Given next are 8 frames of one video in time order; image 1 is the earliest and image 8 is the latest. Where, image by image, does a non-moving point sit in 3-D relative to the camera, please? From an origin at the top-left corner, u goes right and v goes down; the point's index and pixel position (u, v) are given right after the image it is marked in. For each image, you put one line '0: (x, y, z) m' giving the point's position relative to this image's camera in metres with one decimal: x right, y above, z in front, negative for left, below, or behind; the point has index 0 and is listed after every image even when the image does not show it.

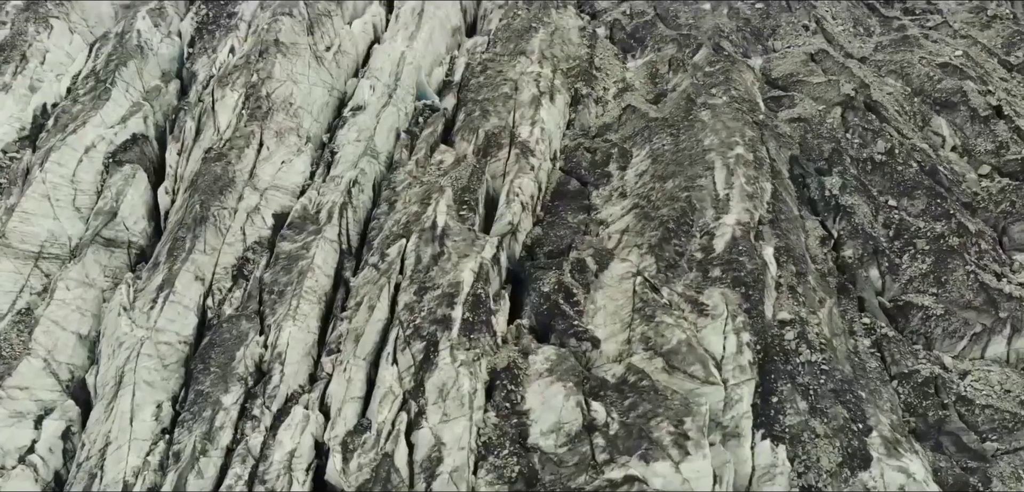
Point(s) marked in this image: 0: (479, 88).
0: (-0.3, +1.4, +8.4) m
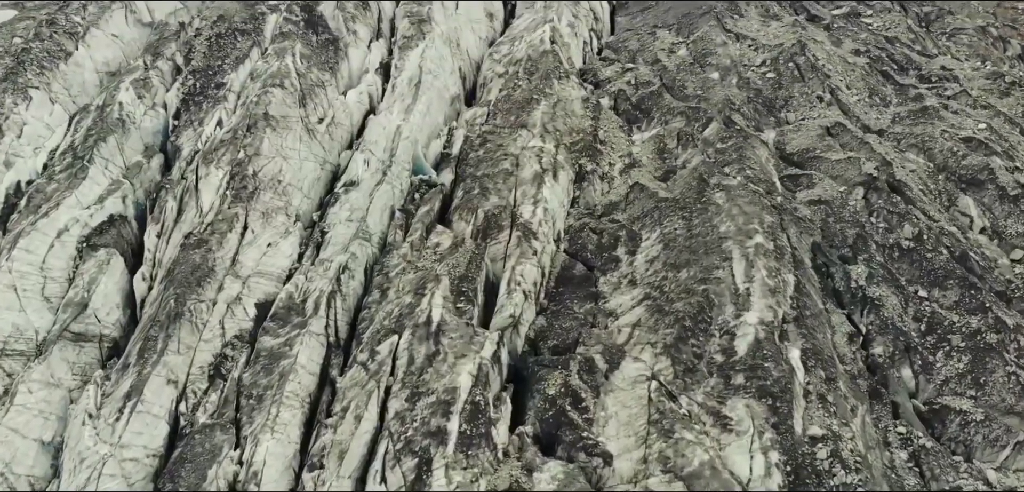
0: (-0.3, +0.7, +7.9) m
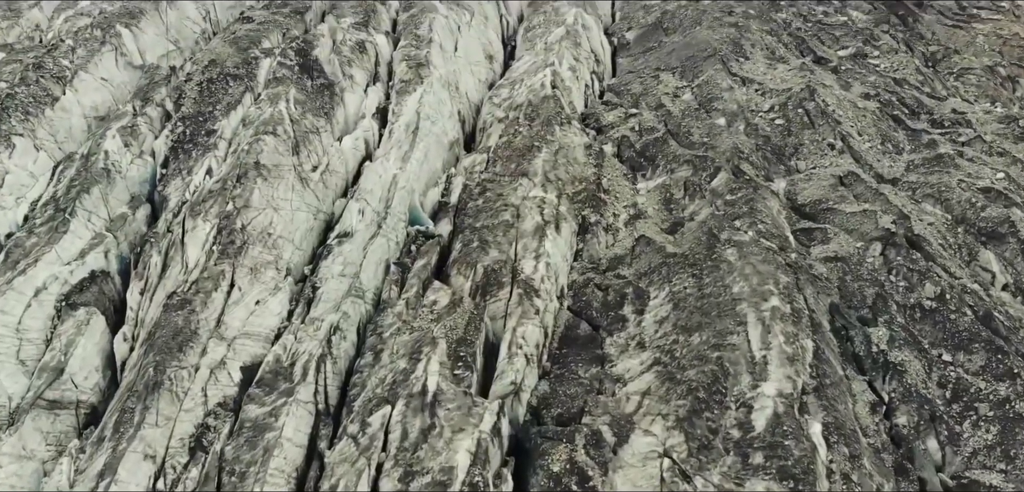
0: (-0.3, +0.3, +7.6) m
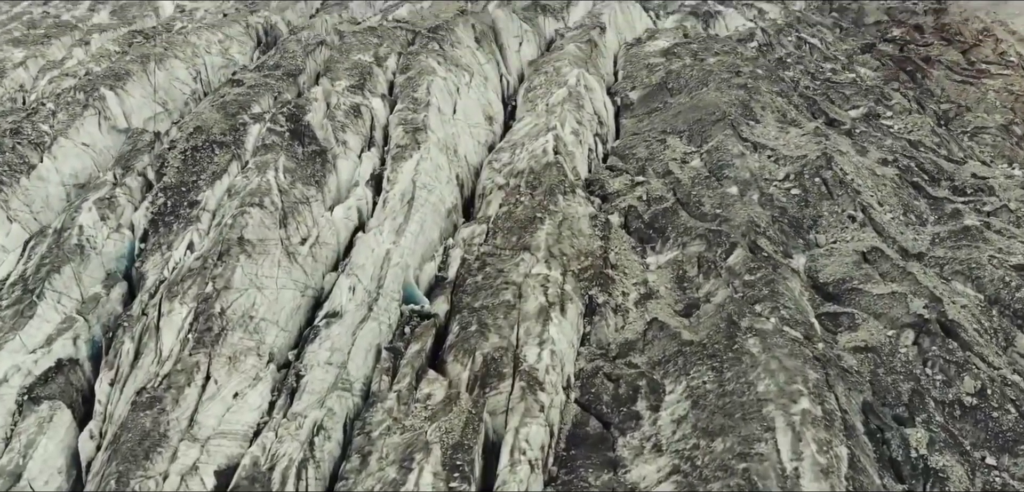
0: (-0.3, -0.4, +7.1) m
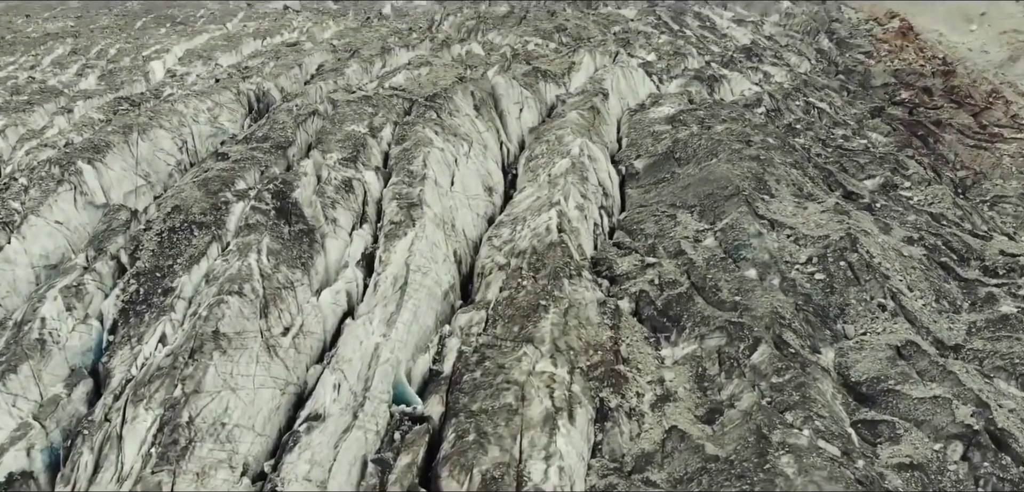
0: (-0.3, -1.0, +6.5) m
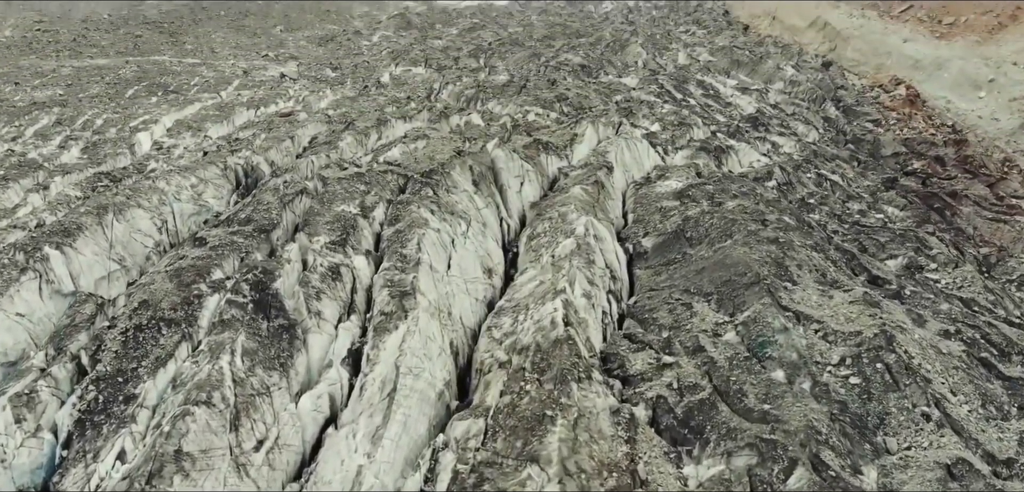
0: (-0.2, -1.7, +5.7) m
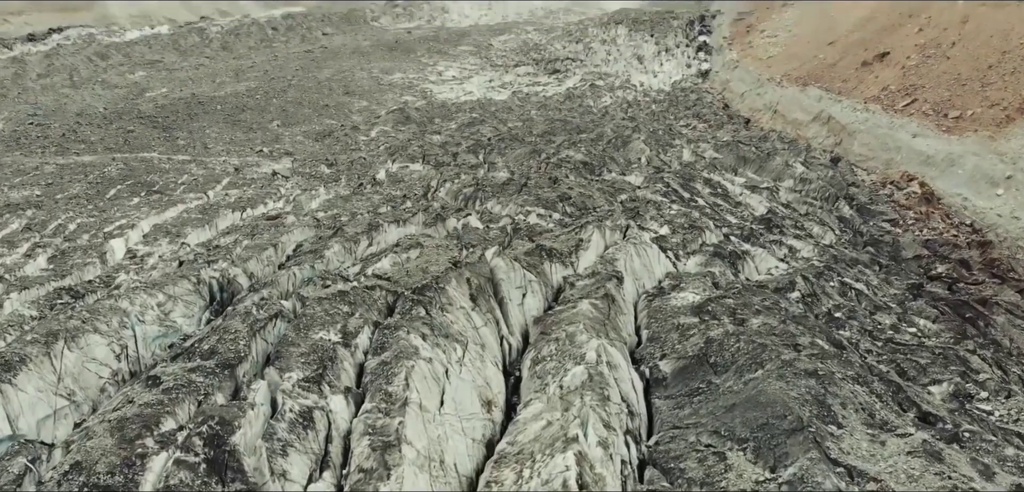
0: (-0.2, -2.5, +4.5) m
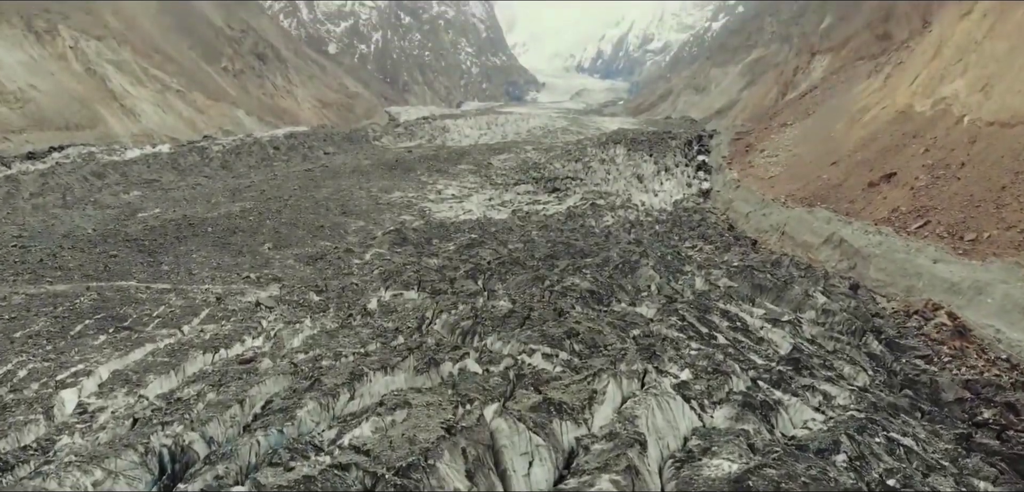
0: (-0.2, -3.3, +2.7) m
